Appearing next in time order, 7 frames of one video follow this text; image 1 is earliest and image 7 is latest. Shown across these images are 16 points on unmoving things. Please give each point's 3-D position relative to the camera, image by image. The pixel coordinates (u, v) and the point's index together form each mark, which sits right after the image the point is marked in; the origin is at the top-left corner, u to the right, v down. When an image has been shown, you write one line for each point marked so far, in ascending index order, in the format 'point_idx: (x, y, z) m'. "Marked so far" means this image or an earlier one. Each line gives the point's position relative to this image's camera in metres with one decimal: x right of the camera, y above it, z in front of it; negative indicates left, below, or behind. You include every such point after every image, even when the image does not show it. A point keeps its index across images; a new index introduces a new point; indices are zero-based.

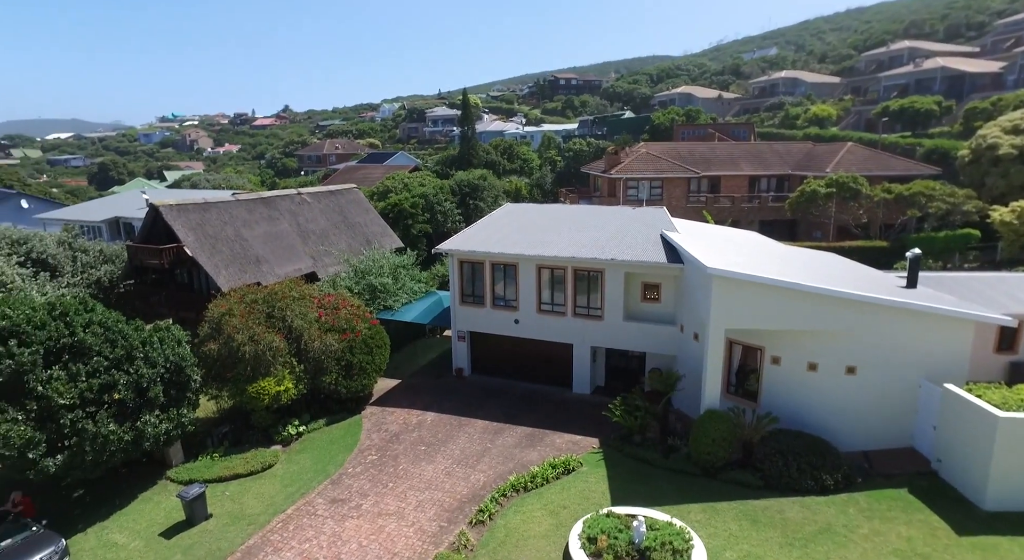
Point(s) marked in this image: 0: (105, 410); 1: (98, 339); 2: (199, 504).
0: (-12.2, -3.8, +16.7) m
1: (-12.7, -1.8, +17.1) m
2: (-9.4, -6.5, +16.5) m
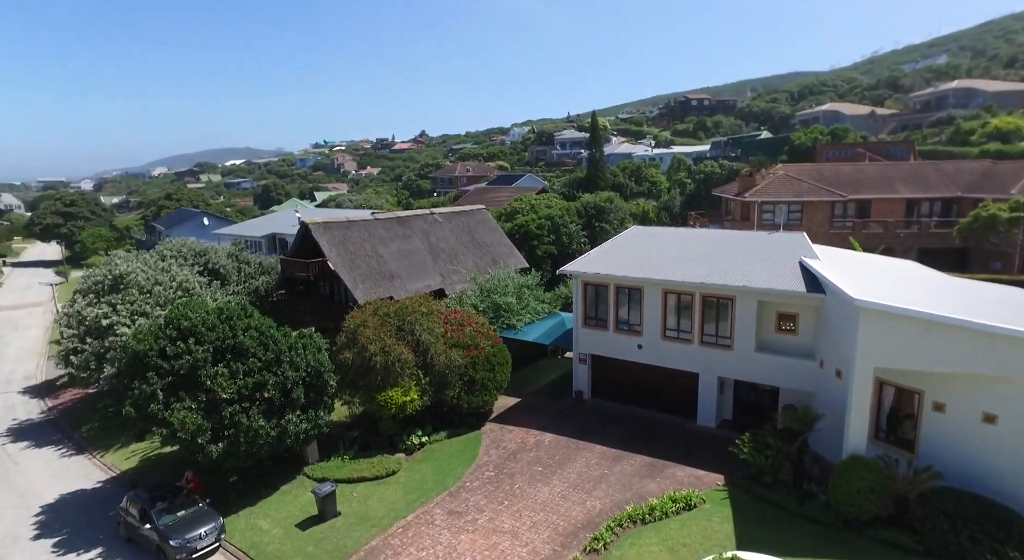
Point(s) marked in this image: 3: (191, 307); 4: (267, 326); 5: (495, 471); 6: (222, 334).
0: (-8.4, -4.1, +18.5) m
1: (-8.7, -2.1, +19.1) m
2: (-5.8, -6.9, +17.7) m
3: (-11.2, -0.9, +19.6) m
4: (-8.6, -1.6, +19.9) m
5: (-0.6, -6.6, +19.5) m
6: (-9.7, -1.8, +18.9) m
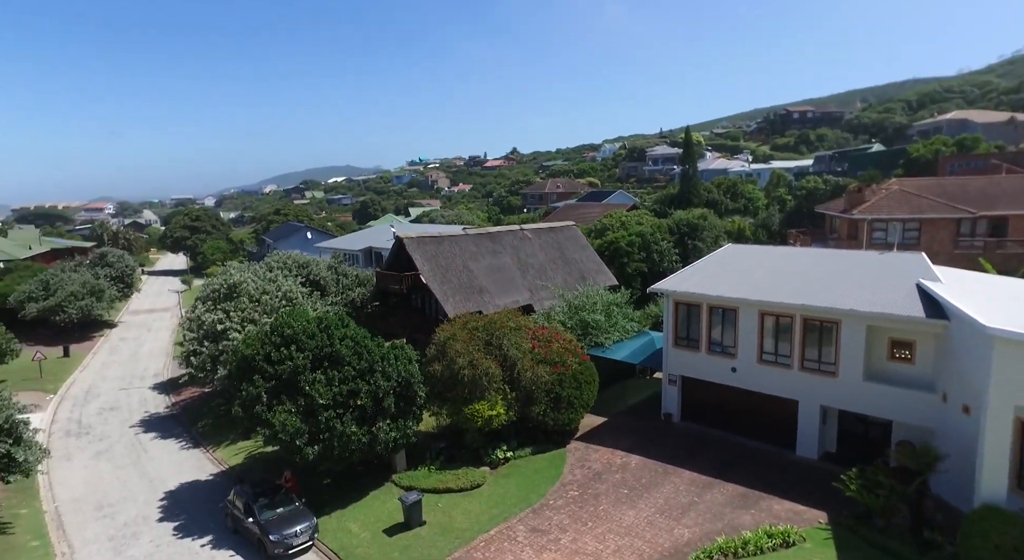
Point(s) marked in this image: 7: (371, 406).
0: (-5.5, -4.5, +19.3) m
1: (-5.7, -2.5, +20.0) m
2: (-3.1, -7.3, +18.1) m
3: (-8.0, -1.3, +20.9) m
4: (-5.5, -2.1, +20.8) m
5: (+2.3, -7.1, +19.2) m
6: (-6.7, -2.2, +19.9) m
7: (-4.9, -4.4, +19.7) m
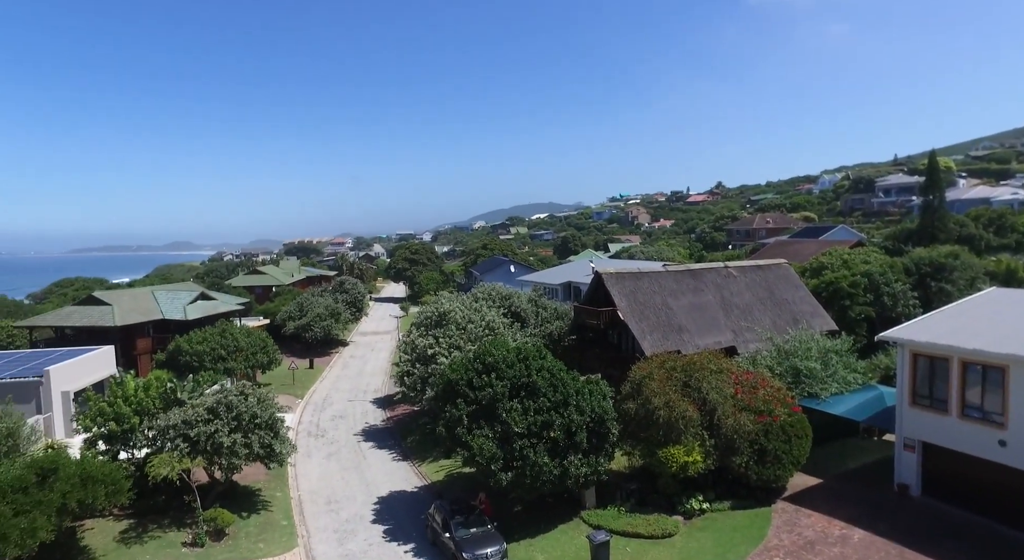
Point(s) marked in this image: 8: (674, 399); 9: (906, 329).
0: (+1.1, -5.7, +19.8) m
1: (+1.3, -3.7, +20.6) m
2: (+3.0, -8.4, +17.7) m
3: (-0.6, -2.5, +22.3) m
4: (+1.7, -3.3, +21.4) m
5: (+8.4, -8.4, +17.2) m
6: (+0.3, -3.4, +20.9) m
7: (+1.8, -5.6, +20.0) m
8: (+5.6, -4.1, +19.5) m
9: (+13.4, -1.6, +19.4) m
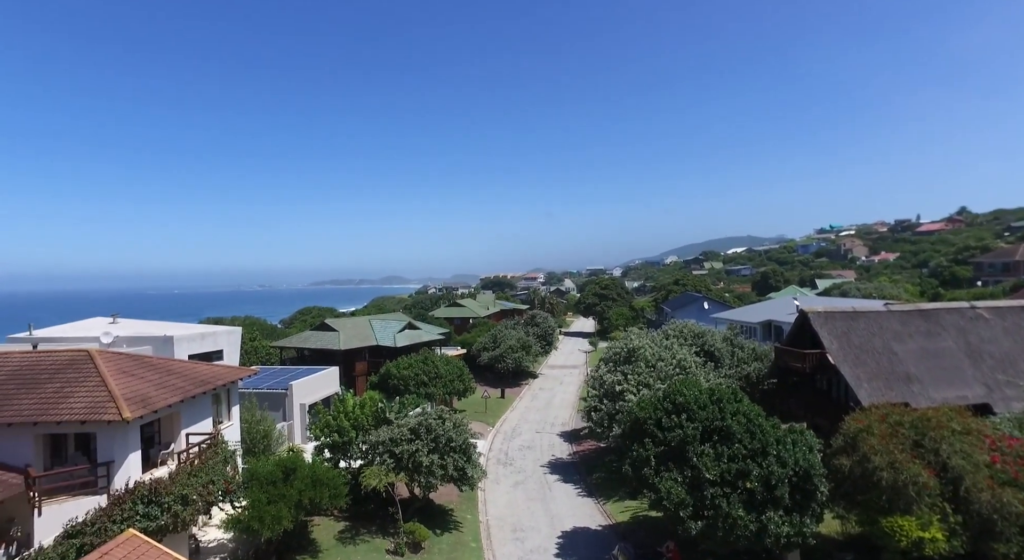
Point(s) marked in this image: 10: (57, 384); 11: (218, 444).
0: (+7.2, -6.9, +18.1) m
1: (+7.7, -5.0, +18.9) m
2: (+8.3, -9.5, +15.4) m
3: (+6.4, -3.9, +21.2) m
4: (+8.3, -4.7, +19.5) m
5: (+13.2, -9.5, +13.1) m
6: (+6.8, -4.7, +19.5) m
7: (+7.9, -6.8, +18.0) m
8: (+11.4, -5.3, +16.5) m
9: (+18.8, -2.8, +14.1) m
10: (-14.0, -3.2, +17.4) m
11: (-10.3, -5.7, +19.8) m
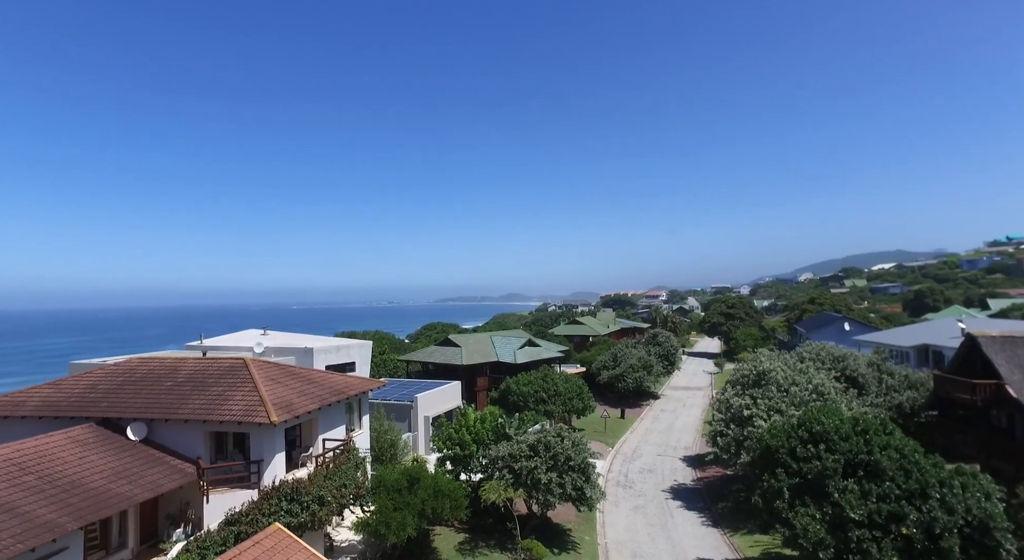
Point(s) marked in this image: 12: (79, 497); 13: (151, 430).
0: (+10.8, -7.5, +16.0) m
1: (+11.4, -5.5, +16.8) m
2: (+11.2, -10.0, +13.0) m
3: (+10.6, -4.5, +19.2) m
4: (+12.2, -5.2, +17.2) m
5: (+15.7, -9.9, +9.8) m
6: (+10.7, -5.3, +17.5) m
7: (+11.5, -7.3, +15.7) m
8: (+14.5, -5.8, +13.6) m
9: (+21.3, -3.2, +9.9) m
10: (-10.2, -3.7, +19.6) m
11: (-6.1, -6.4, +21.2) m
12: (-10.9, -5.4, +14.2) m
13: (-11.9, -4.9, +18.6) m
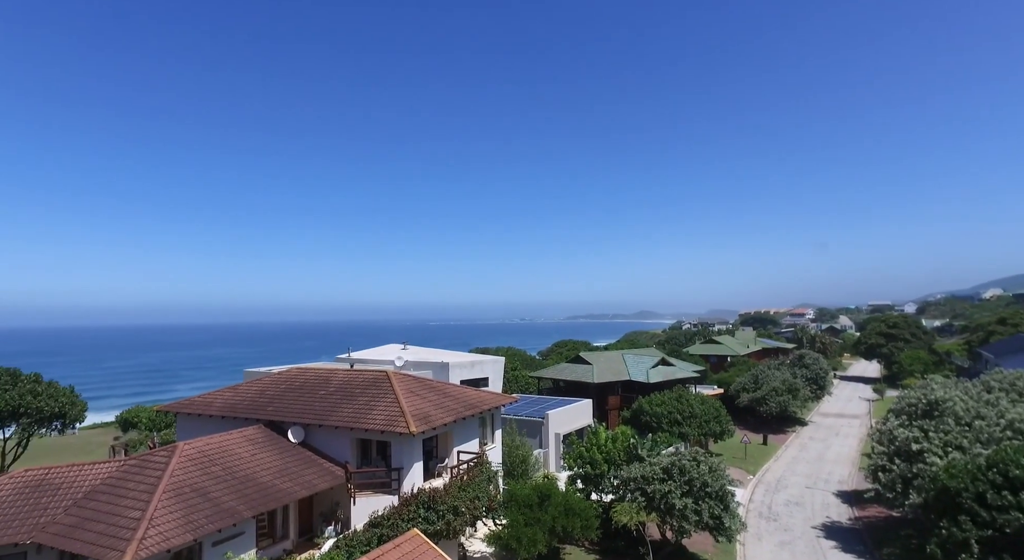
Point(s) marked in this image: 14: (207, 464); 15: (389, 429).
0: (+14.2, -7.8, +13.1) m
1: (+15.0, -5.9, +13.8) m
2: (+14.1, -10.2, +10.0) m
3: (+14.7, -5.0, +16.4) m
4: (+15.9, -5.6, +14.0) m
5: (+17.7, -10.0, +5.9) m
6: (+14.5, -5.7, +14.7) m
7: (+14.9, -7.7, +12.7) m
8: (+17.4, -6.0, +10.0) m
9: (+23.2, -3.3, +5.0) m
10: (-5.4, -4.4, +21.2) m
11: (-1.1, -7.0, +21.8) m
12: (-7.3, -5.9, +16.0) m
13: (-7.3, -5.5, +20.5) m
14: (-8.8, -5.4, +16.3) m
15: (-4.0, -5.0, +18.9) m
